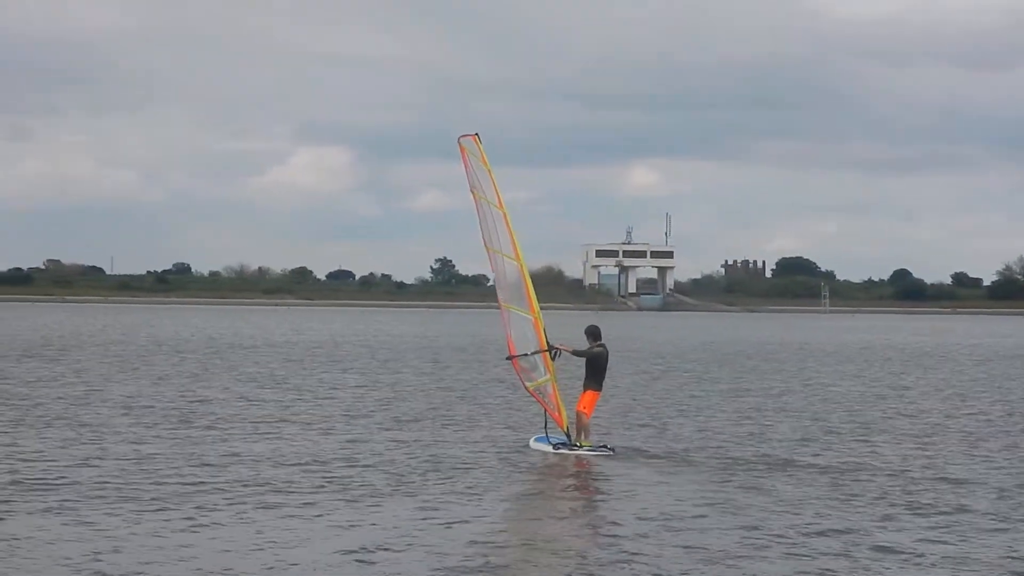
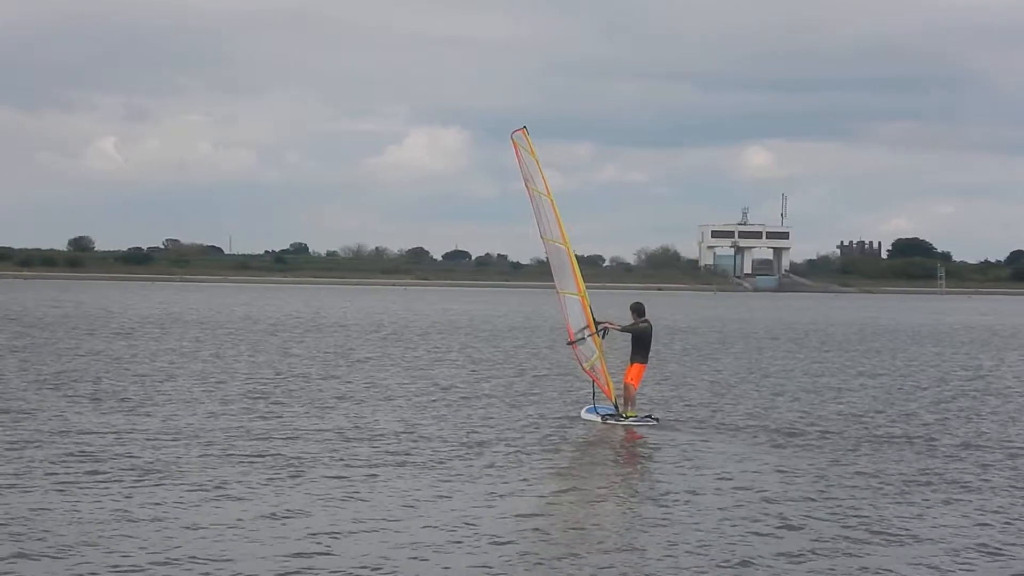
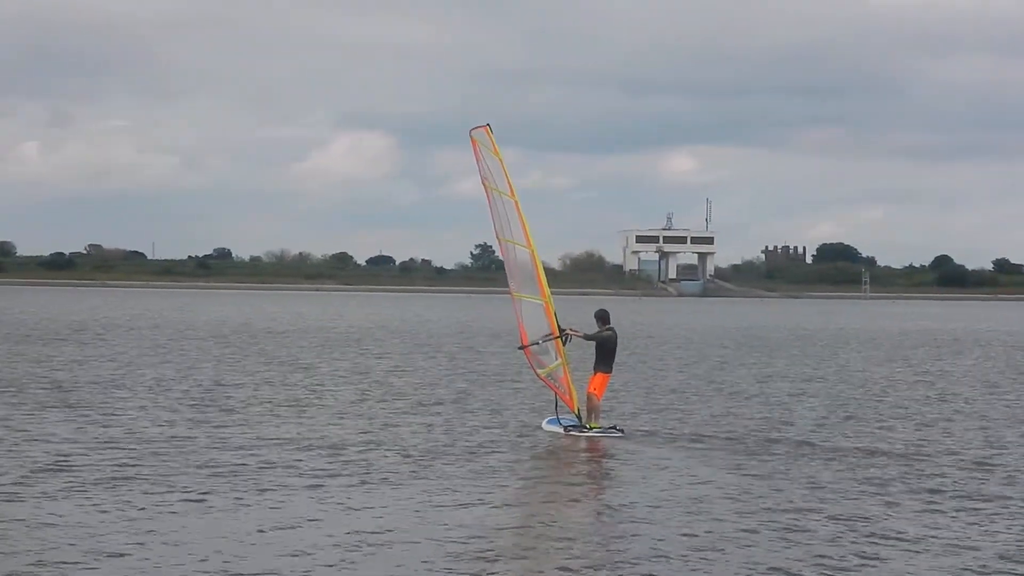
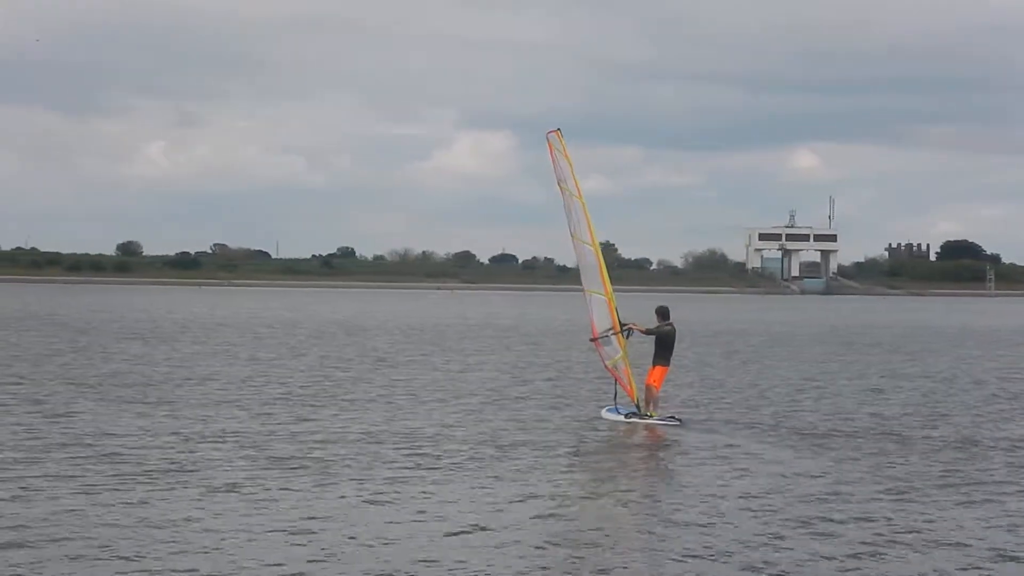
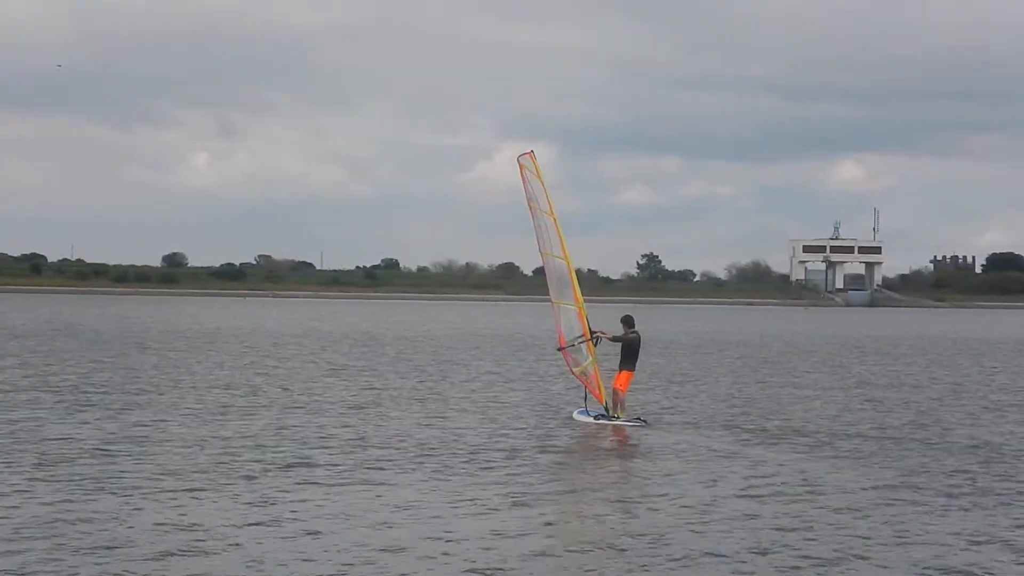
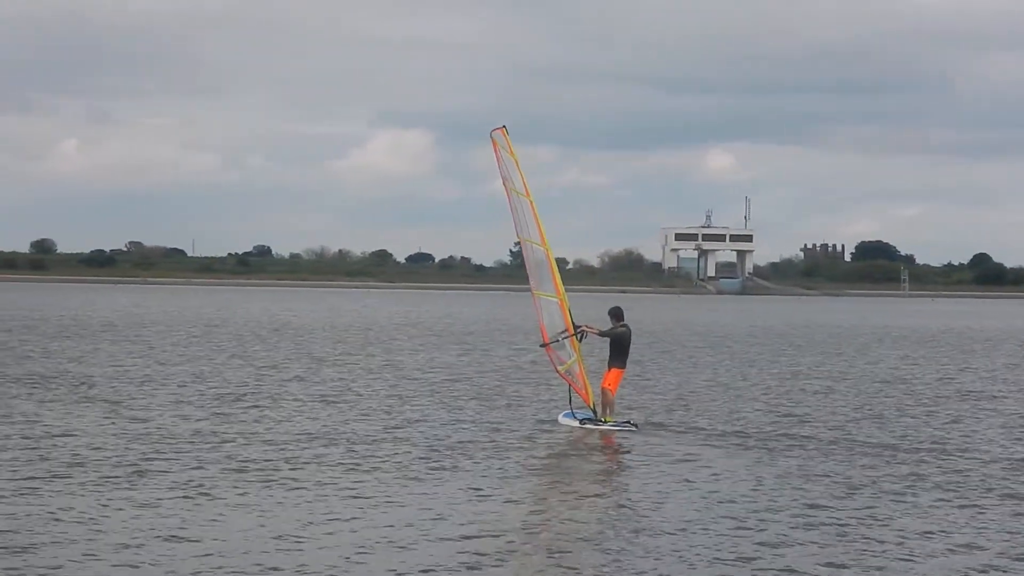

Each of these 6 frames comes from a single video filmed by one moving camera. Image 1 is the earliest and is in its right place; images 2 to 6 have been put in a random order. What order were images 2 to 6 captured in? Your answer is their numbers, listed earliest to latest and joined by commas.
3, 6, 2, 4, 5
